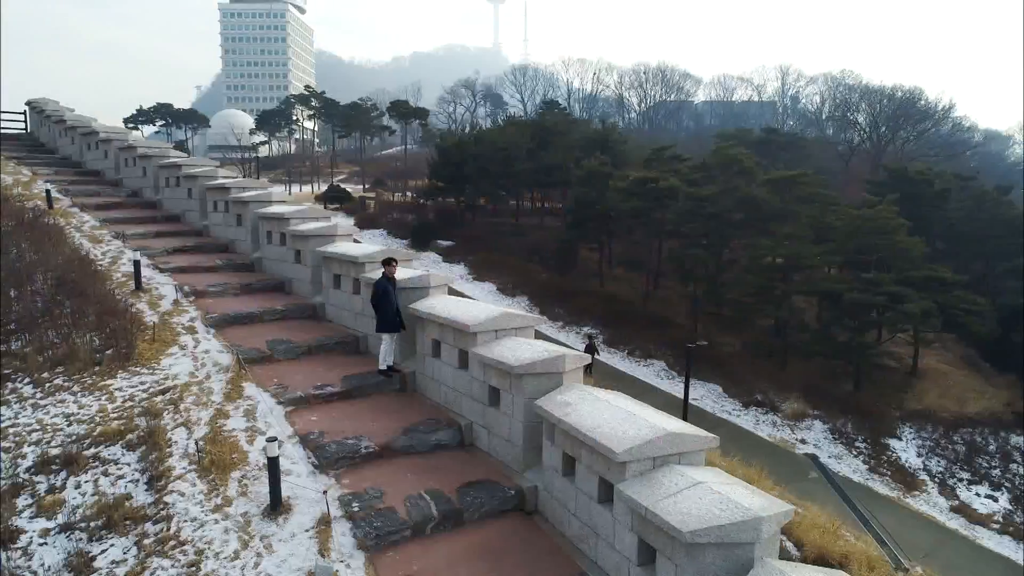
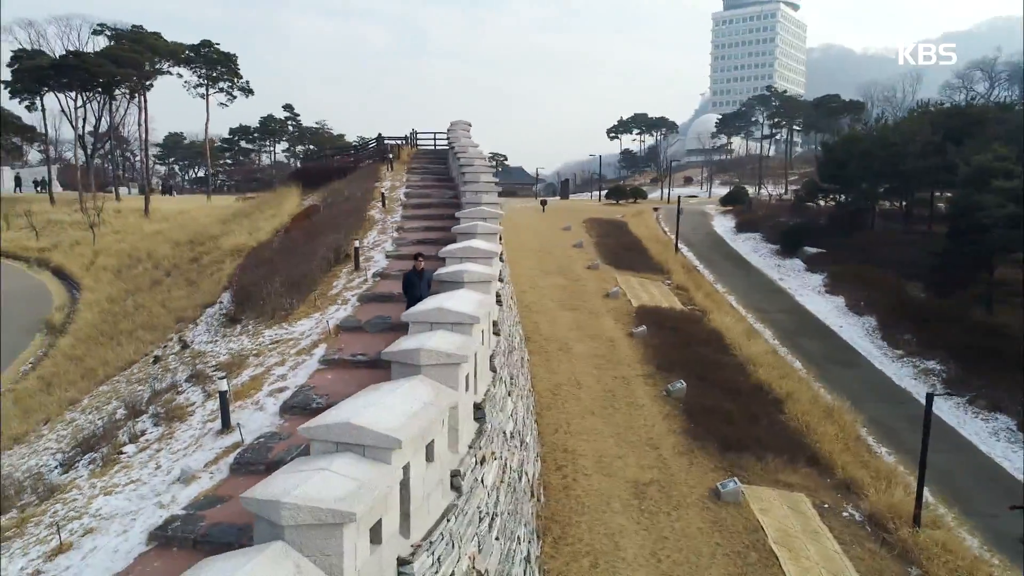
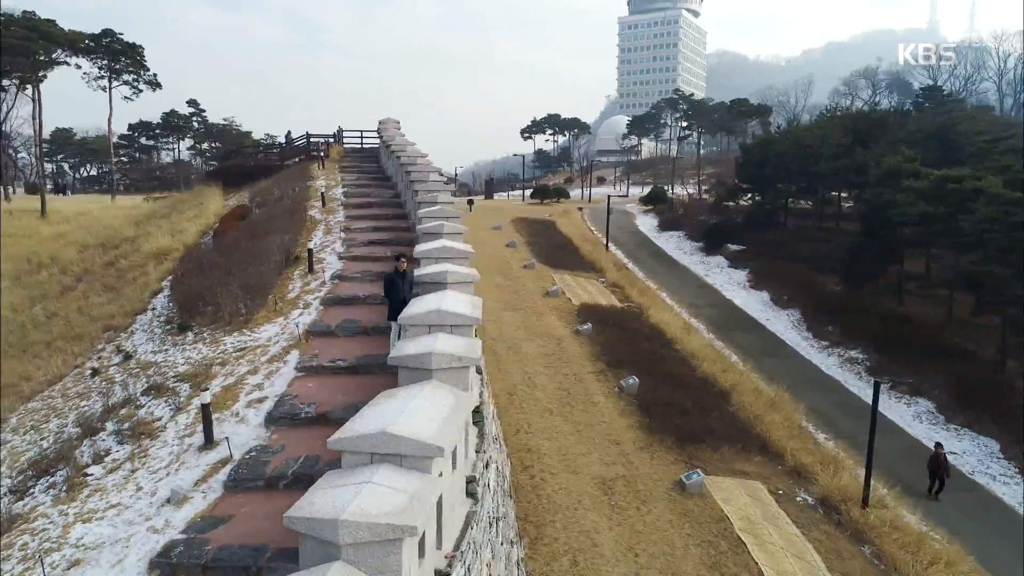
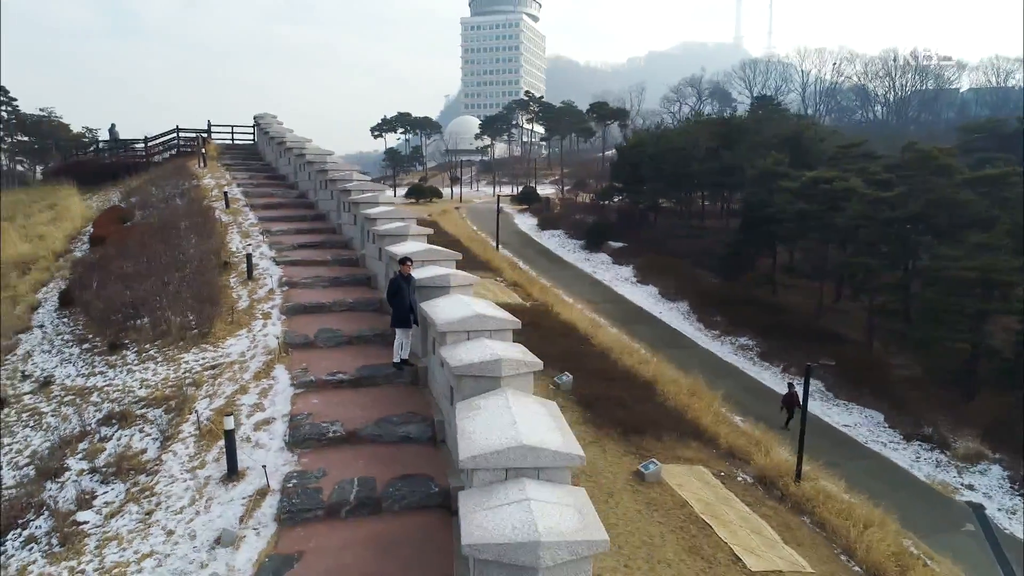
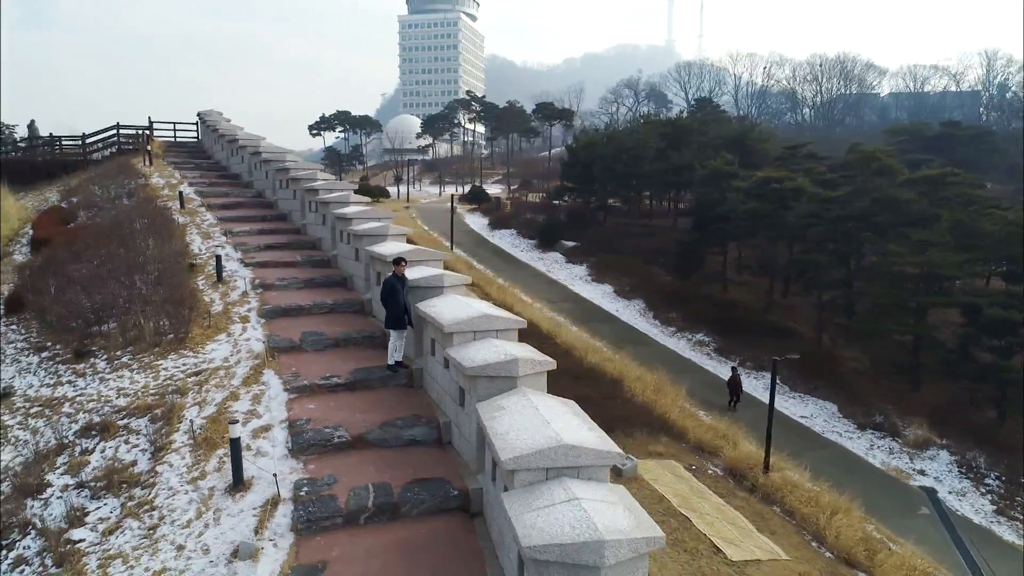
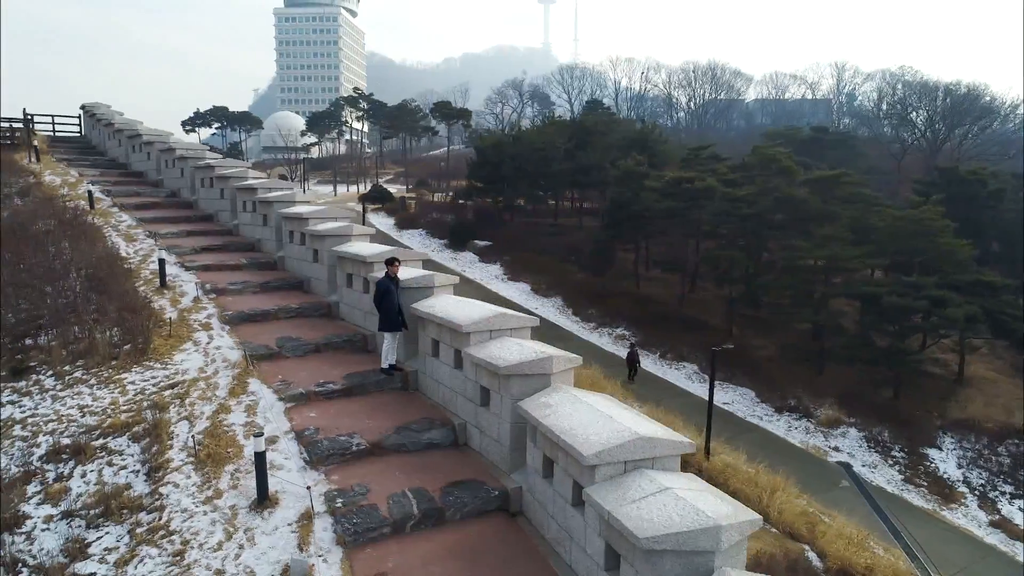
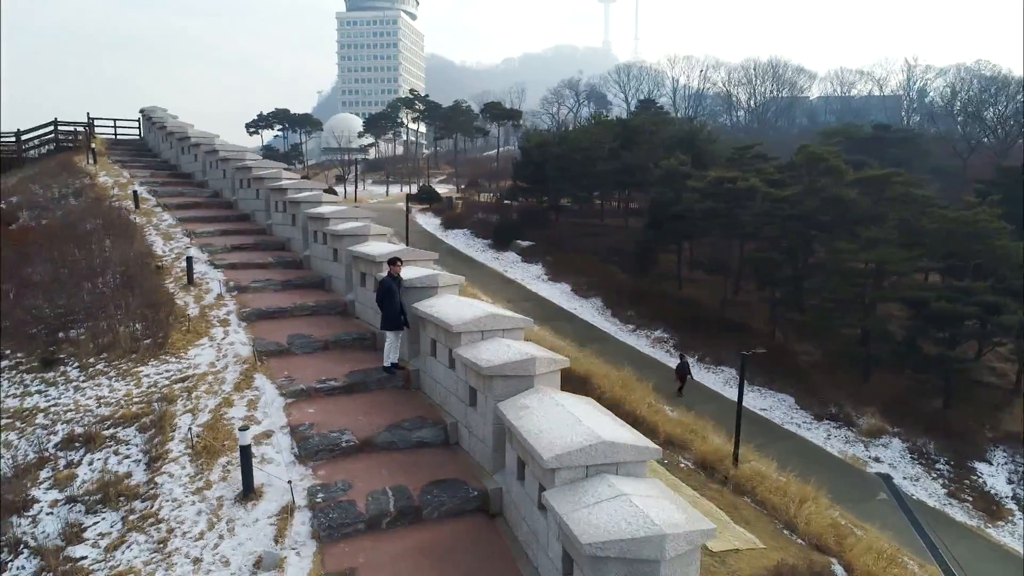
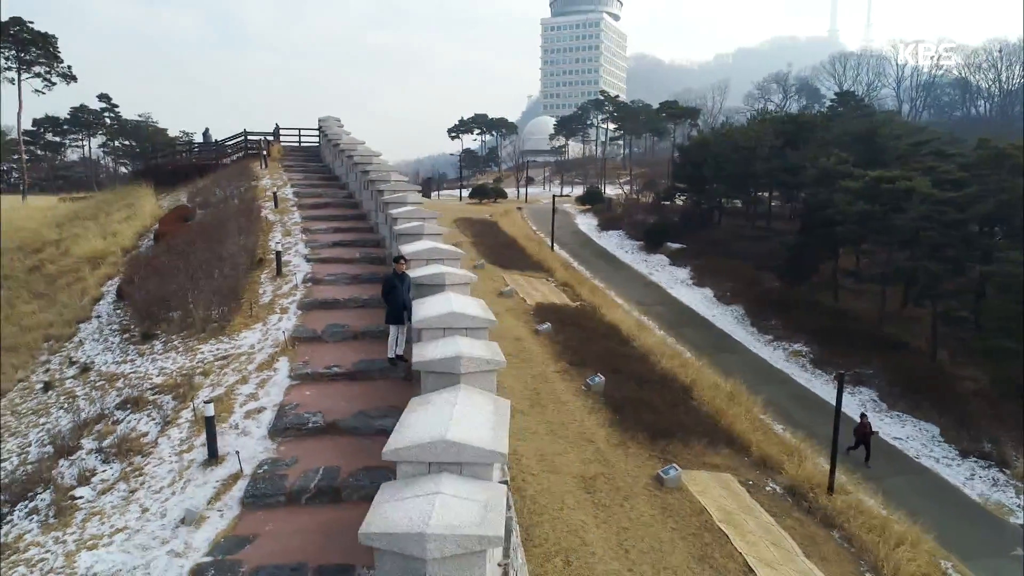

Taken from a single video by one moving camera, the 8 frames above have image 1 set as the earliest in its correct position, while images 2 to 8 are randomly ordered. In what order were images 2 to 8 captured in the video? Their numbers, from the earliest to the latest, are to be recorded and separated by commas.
6, 7, 5, 4, 8, 3, 2
